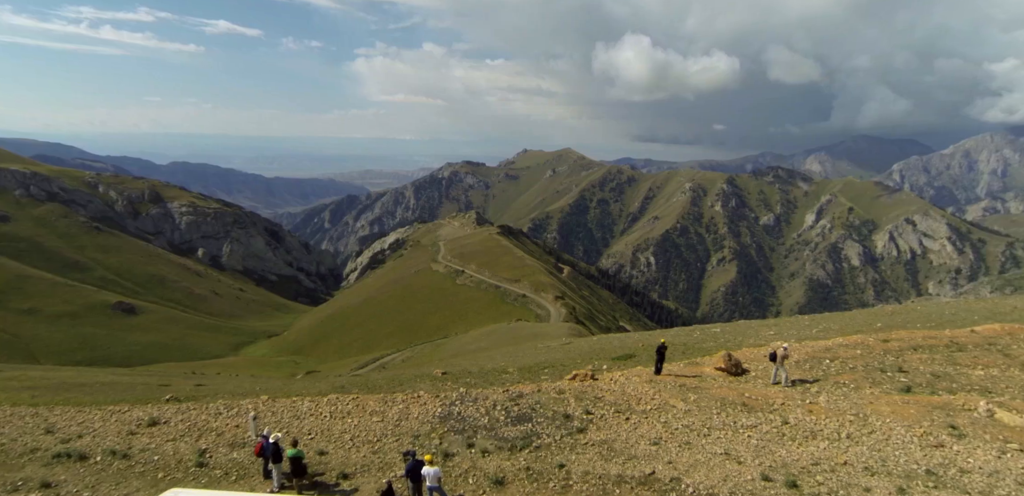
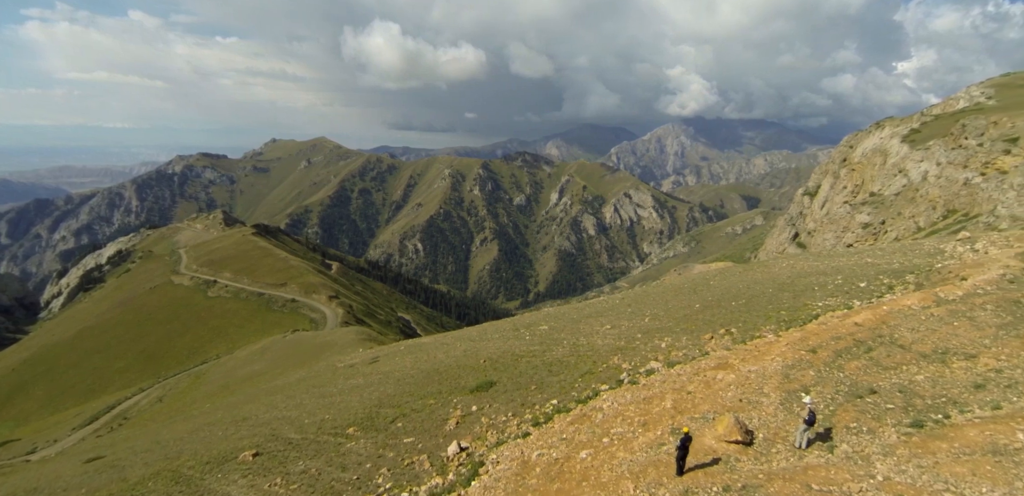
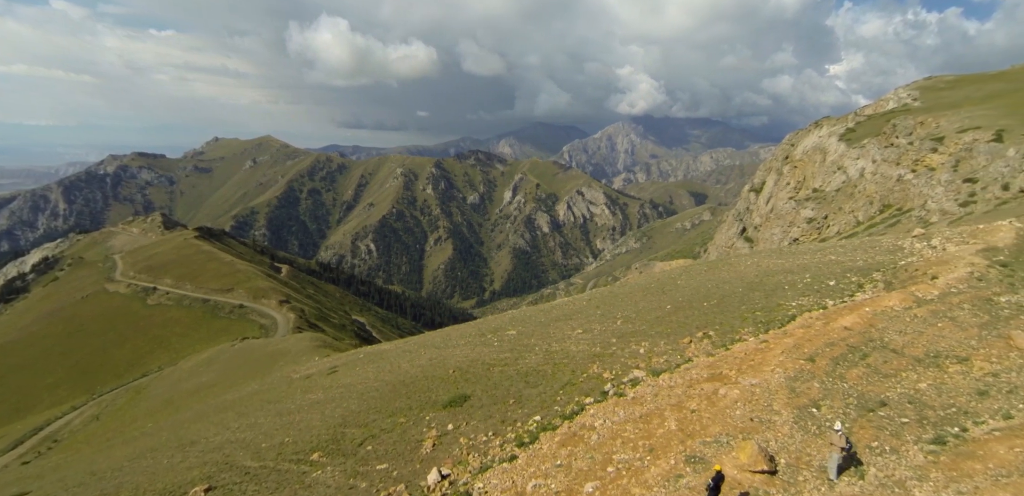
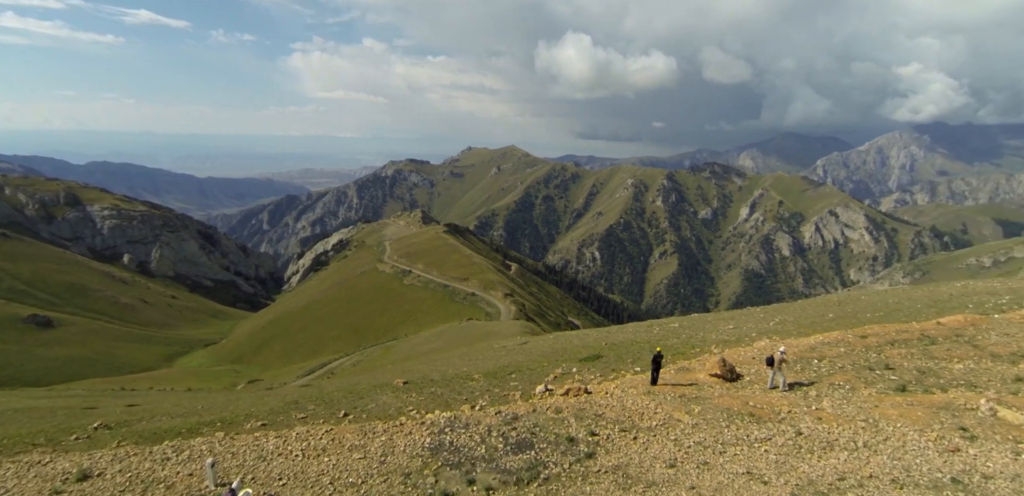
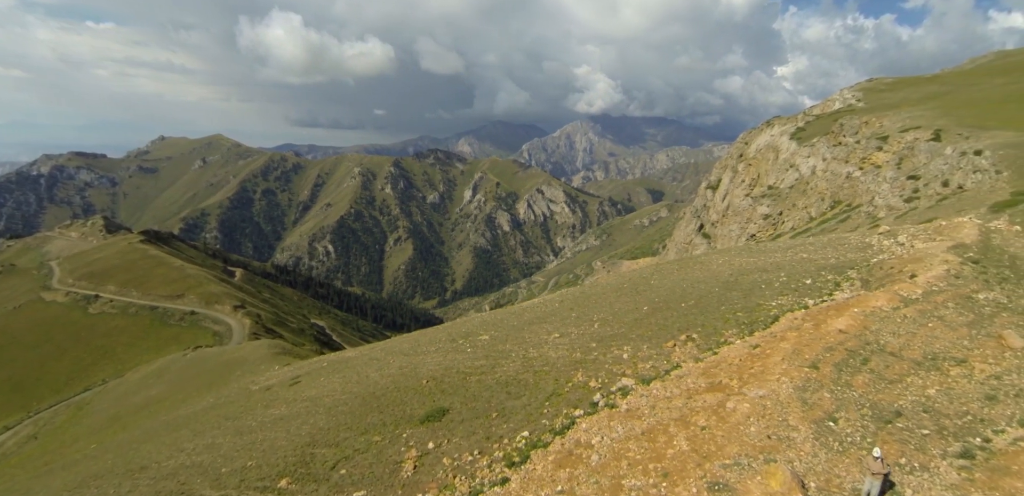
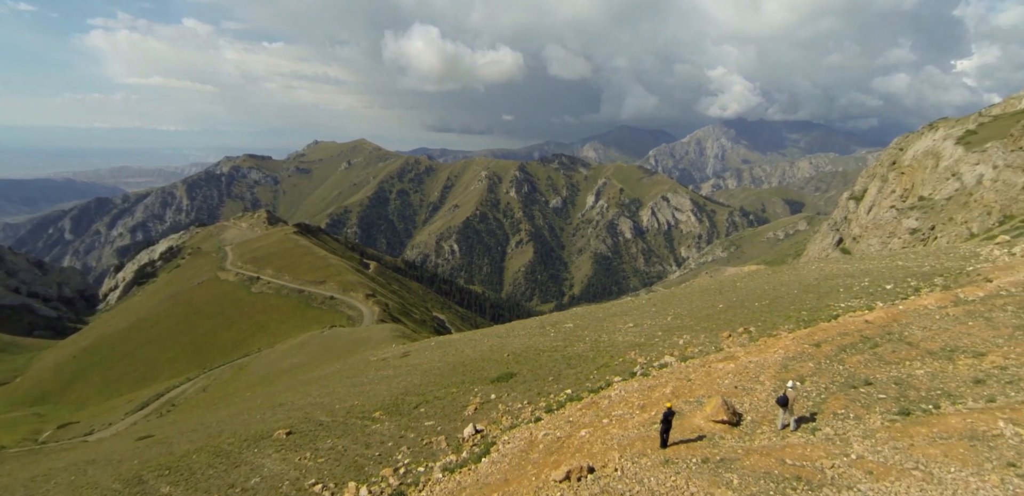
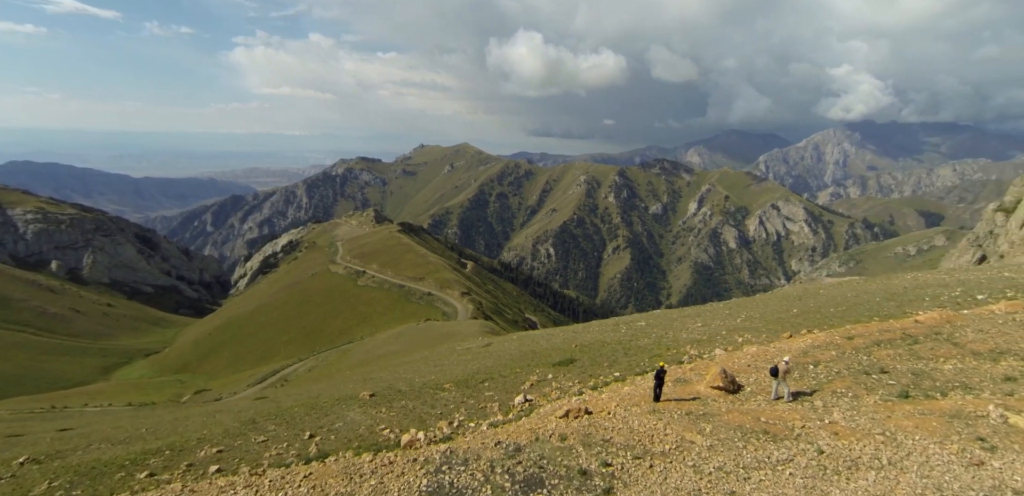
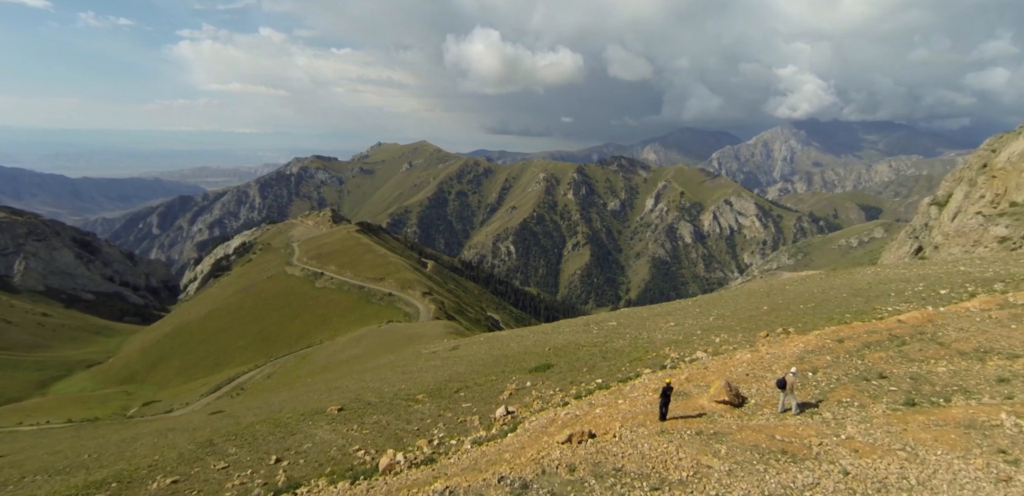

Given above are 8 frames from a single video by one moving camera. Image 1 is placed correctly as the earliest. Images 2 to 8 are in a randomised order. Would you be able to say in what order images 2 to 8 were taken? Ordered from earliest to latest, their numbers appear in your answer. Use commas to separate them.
4, 7, 8, 6, 2, 3, 5
